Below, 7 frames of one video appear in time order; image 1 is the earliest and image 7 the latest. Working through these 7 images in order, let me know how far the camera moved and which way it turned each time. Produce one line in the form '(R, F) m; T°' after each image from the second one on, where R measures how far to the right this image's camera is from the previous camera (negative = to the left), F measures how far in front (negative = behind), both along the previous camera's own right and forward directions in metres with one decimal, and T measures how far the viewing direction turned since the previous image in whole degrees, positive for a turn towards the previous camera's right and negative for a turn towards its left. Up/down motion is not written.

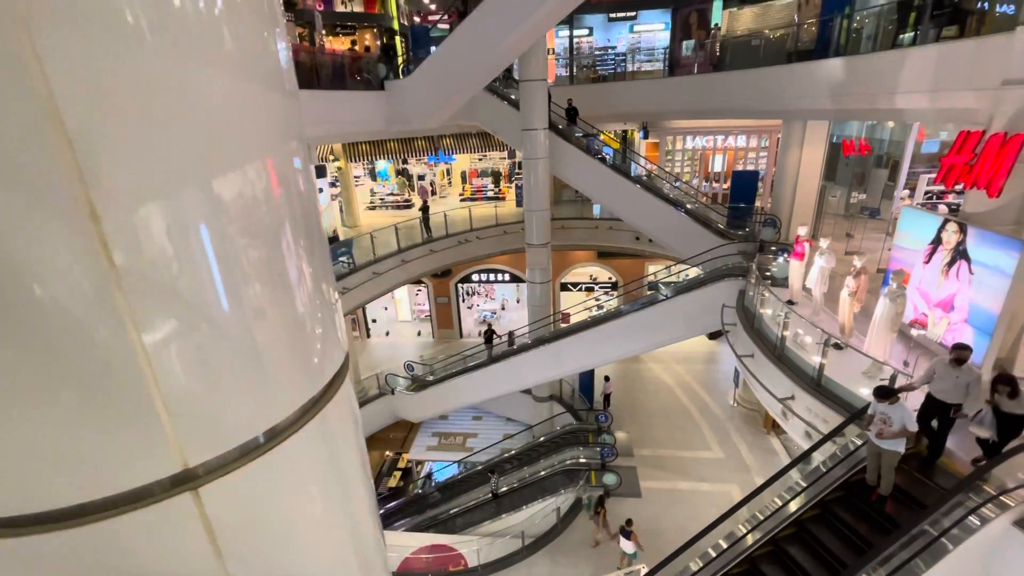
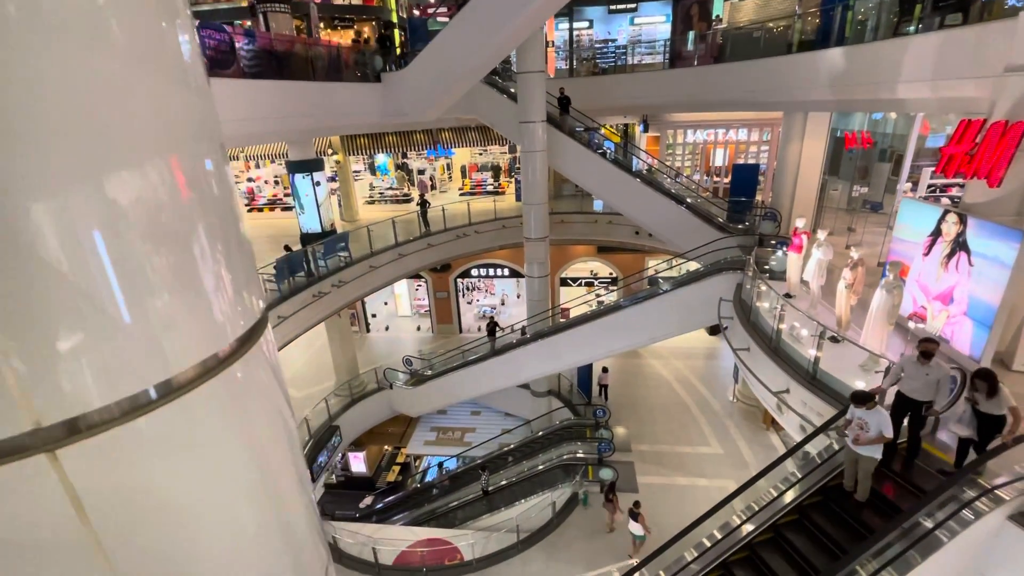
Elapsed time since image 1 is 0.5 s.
(+0.1, +0.1) m; 0°
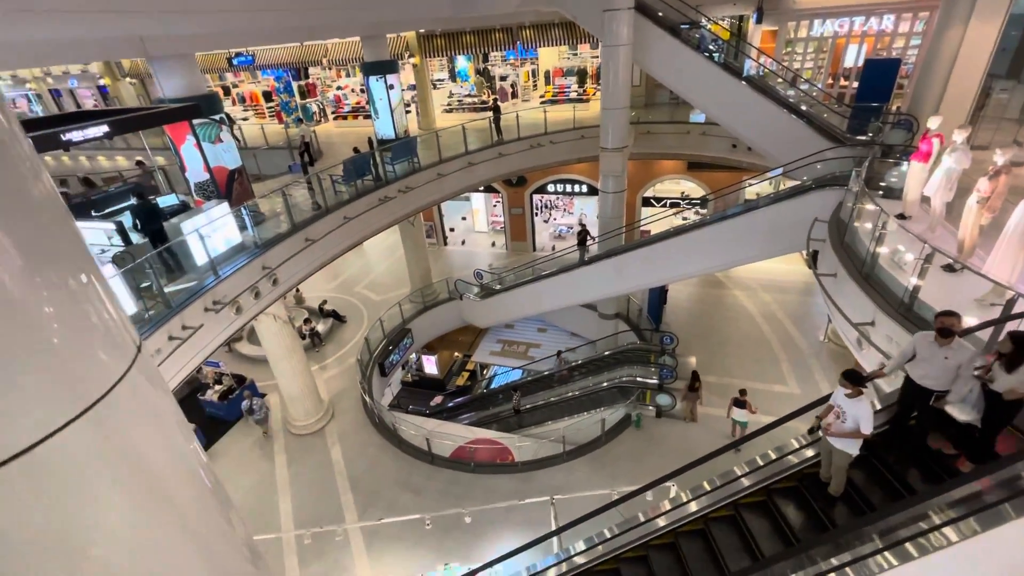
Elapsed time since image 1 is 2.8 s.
(+0.5, +0.3) m; -11°
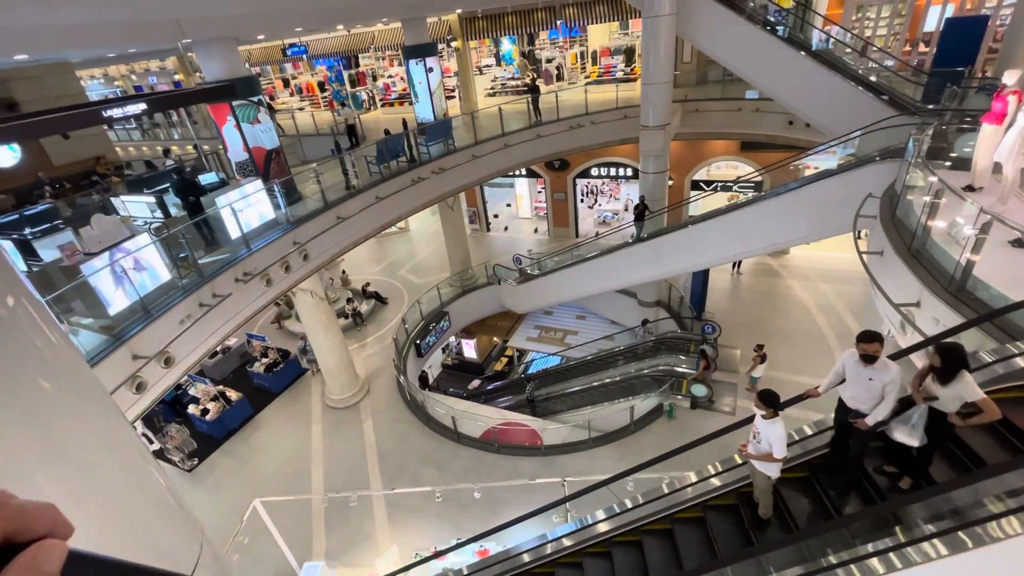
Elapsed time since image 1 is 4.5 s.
(+0.5, +0.1) m; -7°
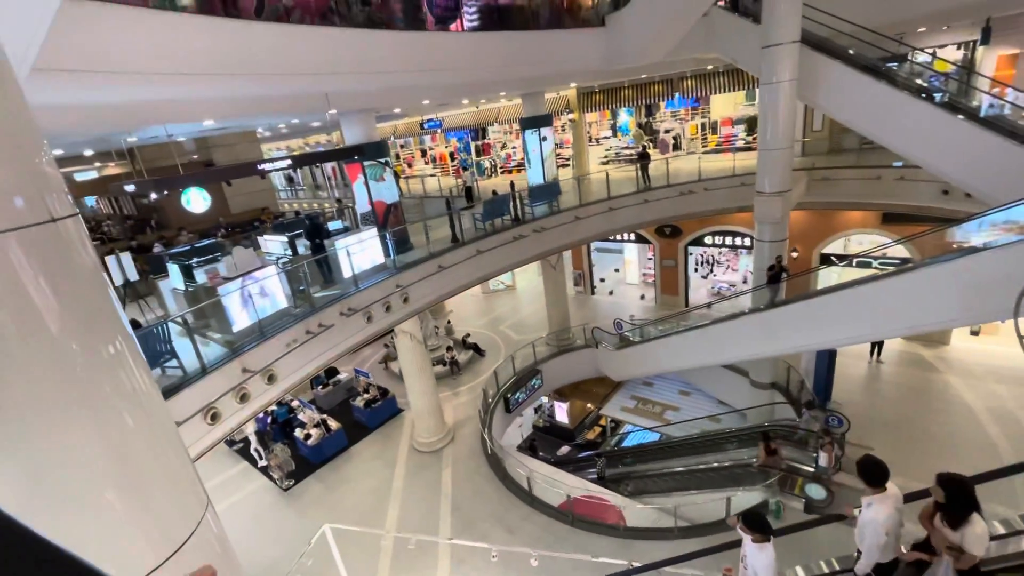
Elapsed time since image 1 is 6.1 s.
(+0.4, +0.1) m; -14°
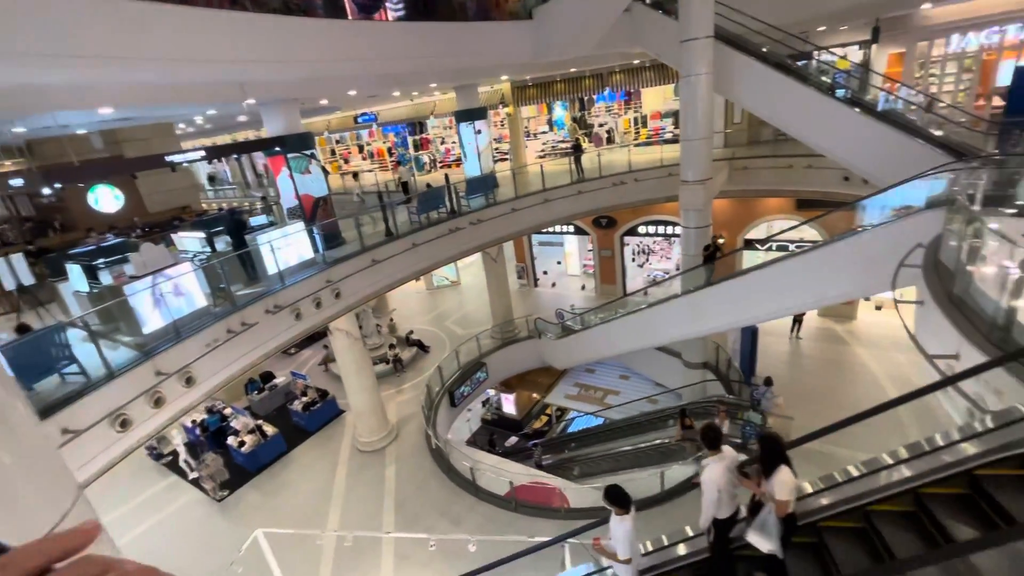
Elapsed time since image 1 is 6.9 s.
(+0.2, -0.1) m; +6°
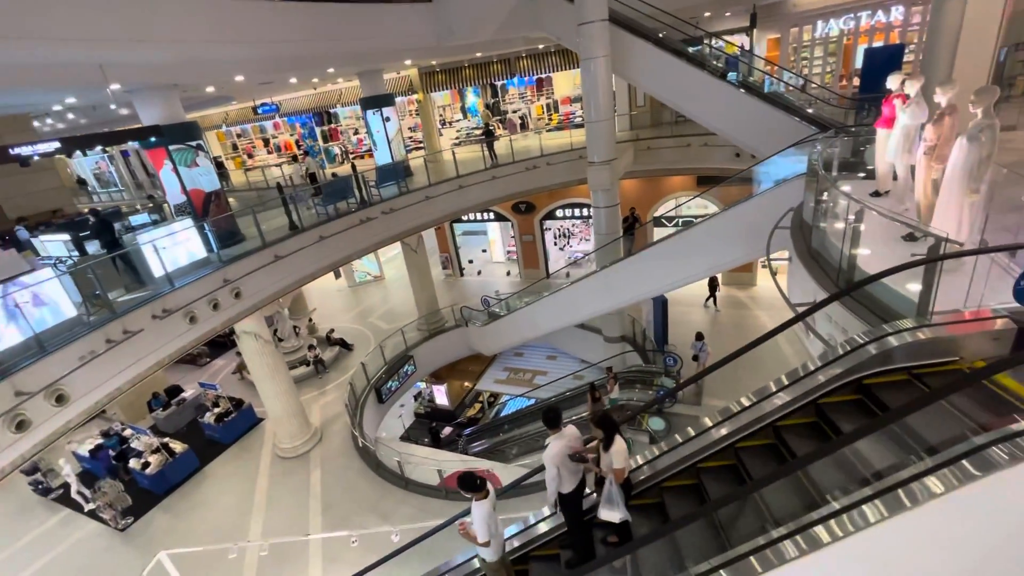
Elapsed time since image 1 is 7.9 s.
(+0.3, 0.0) m; +8°
